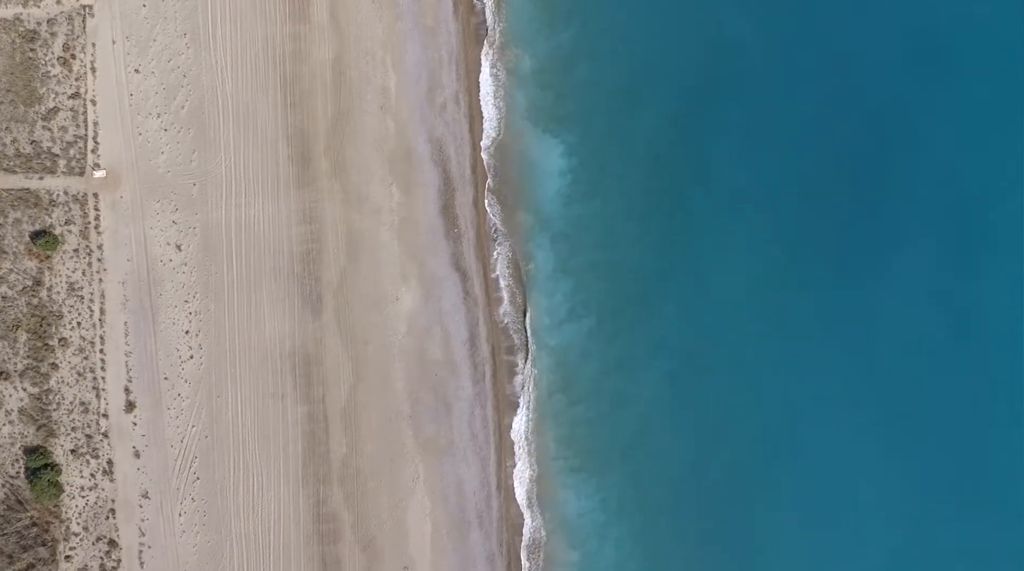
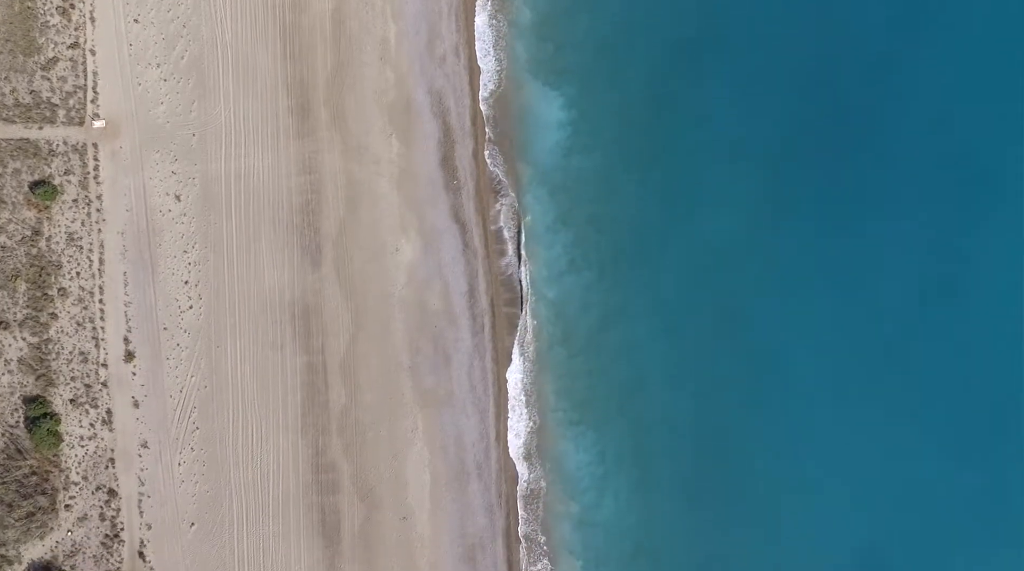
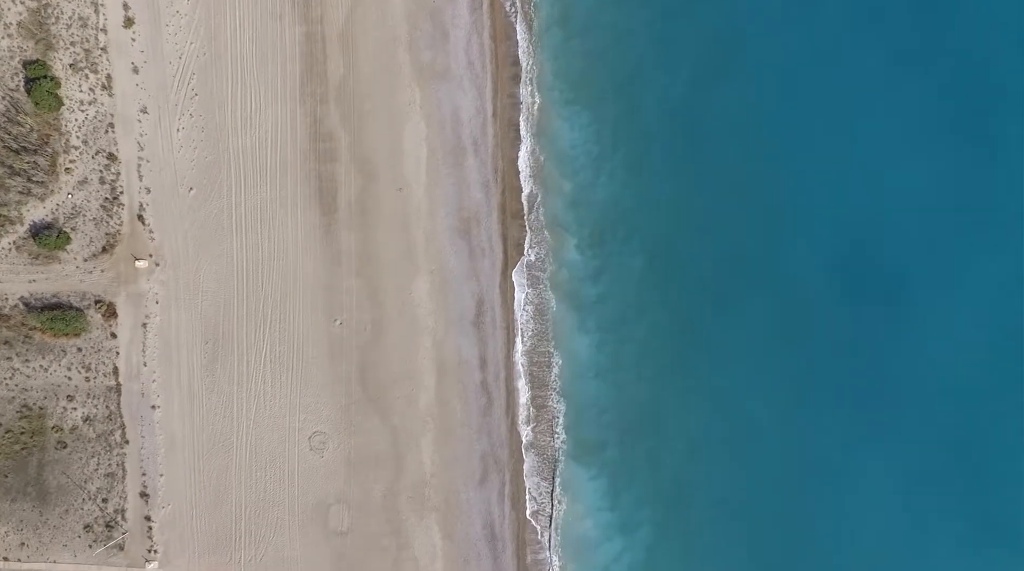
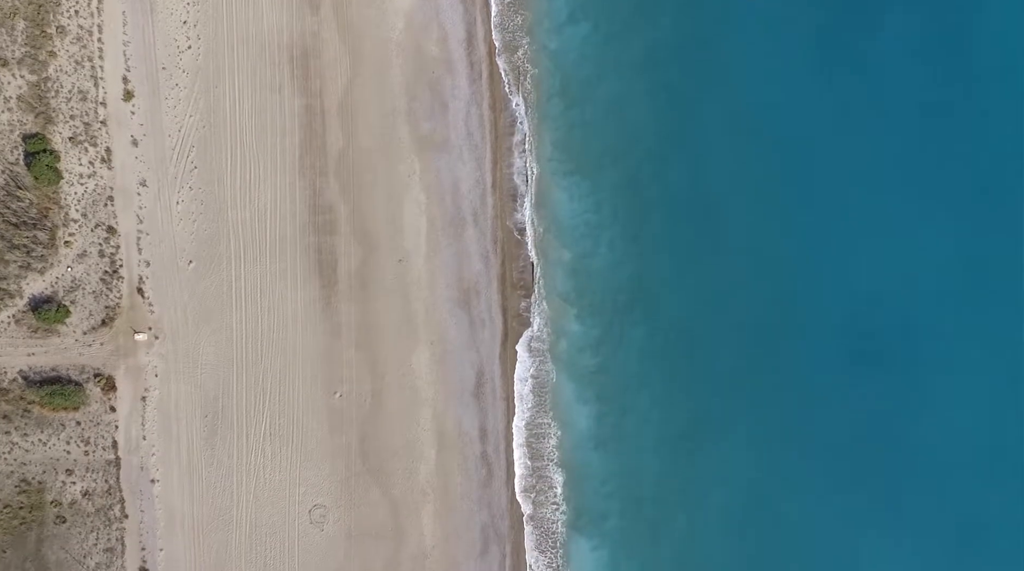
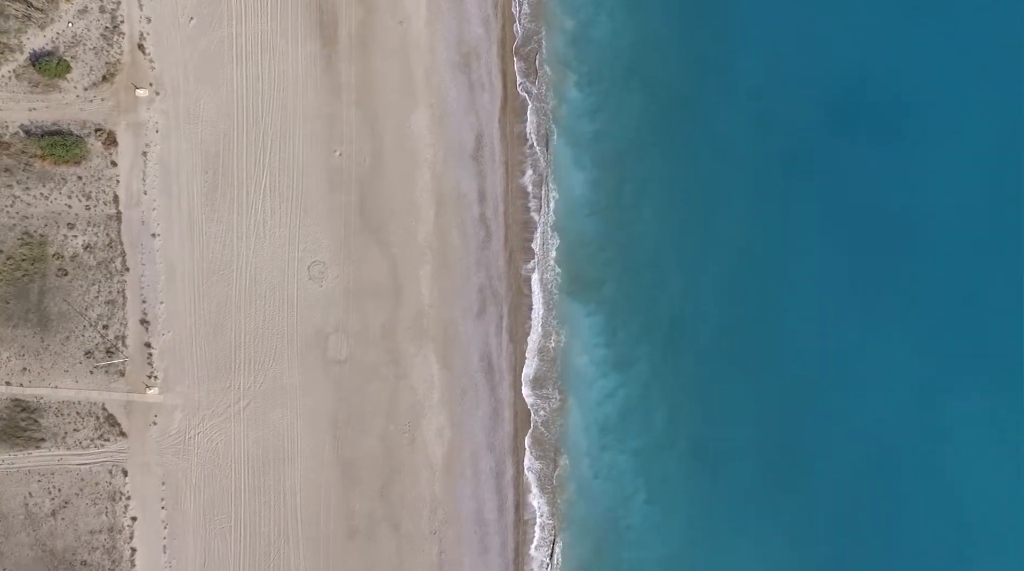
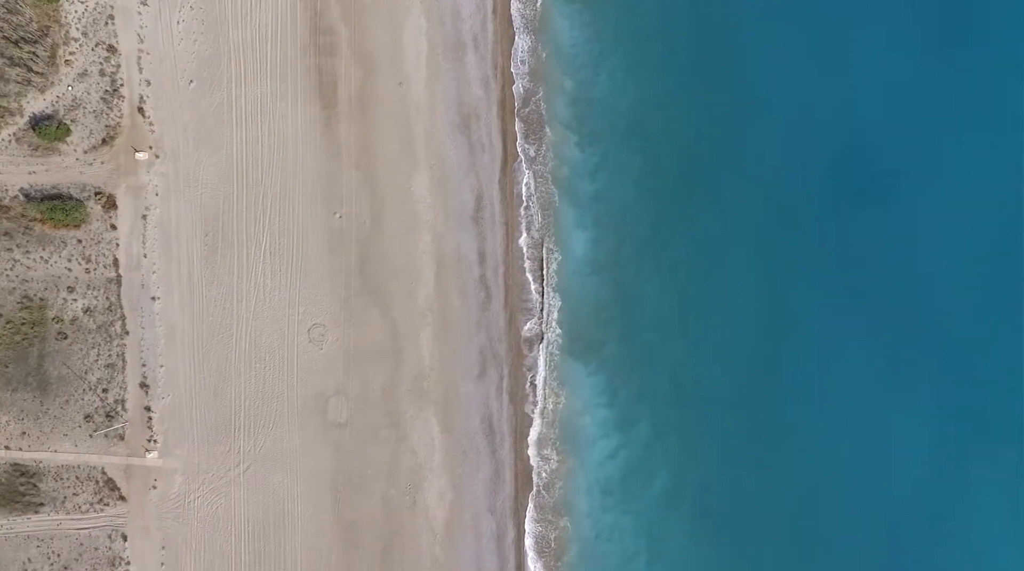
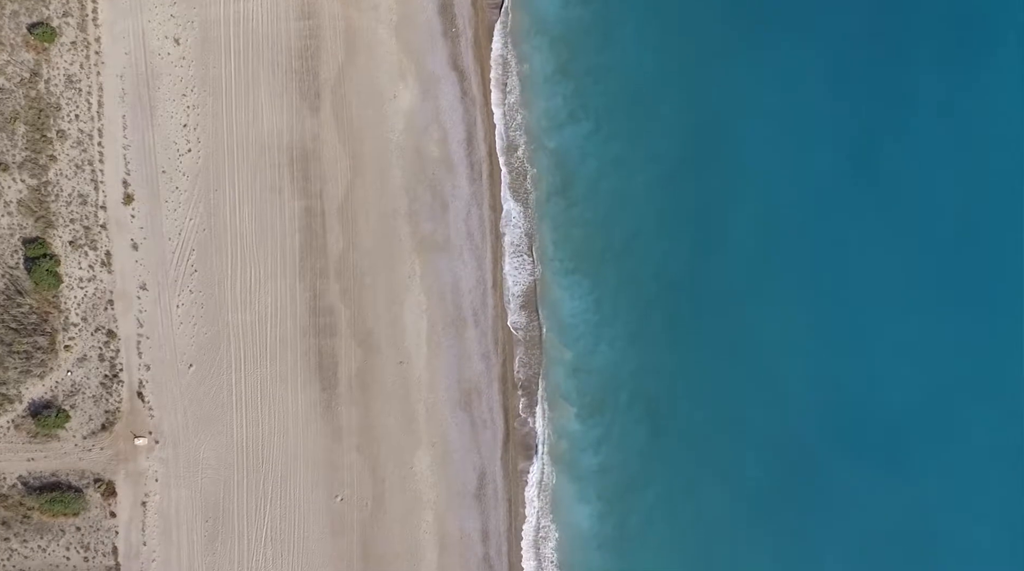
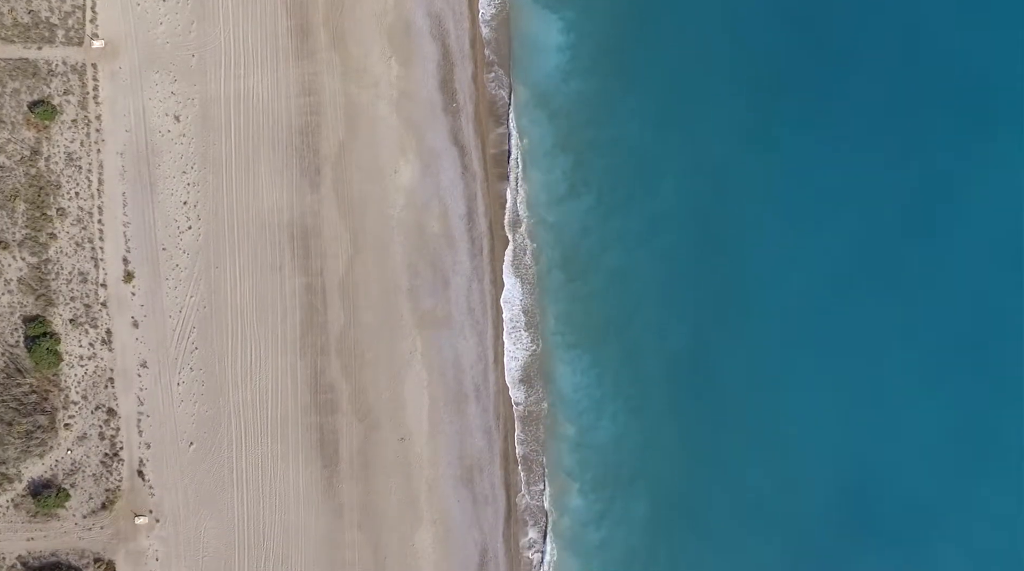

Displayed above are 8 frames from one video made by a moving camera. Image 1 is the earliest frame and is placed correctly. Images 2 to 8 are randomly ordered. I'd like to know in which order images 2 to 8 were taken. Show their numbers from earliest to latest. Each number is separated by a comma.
2, 8, 7, 4, 3, 6, 5
